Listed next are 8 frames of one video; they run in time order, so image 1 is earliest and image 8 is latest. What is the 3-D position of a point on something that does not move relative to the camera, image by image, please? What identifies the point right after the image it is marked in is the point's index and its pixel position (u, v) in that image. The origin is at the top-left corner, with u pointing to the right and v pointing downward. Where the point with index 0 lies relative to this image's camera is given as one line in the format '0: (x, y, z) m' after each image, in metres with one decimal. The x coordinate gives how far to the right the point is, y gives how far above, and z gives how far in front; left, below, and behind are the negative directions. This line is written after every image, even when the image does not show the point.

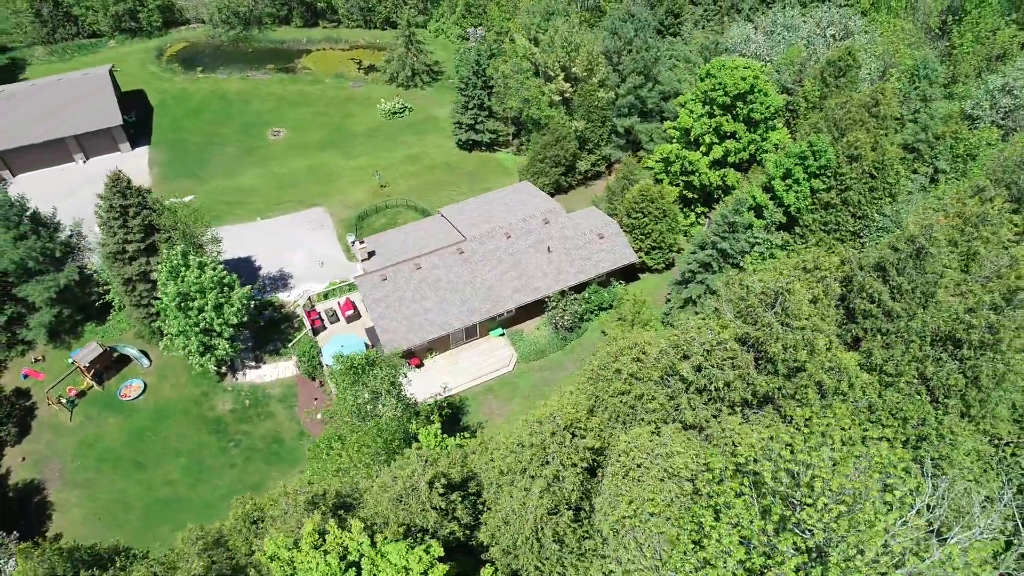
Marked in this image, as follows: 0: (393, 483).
0: (-3.0, -4.7, +16.7) m
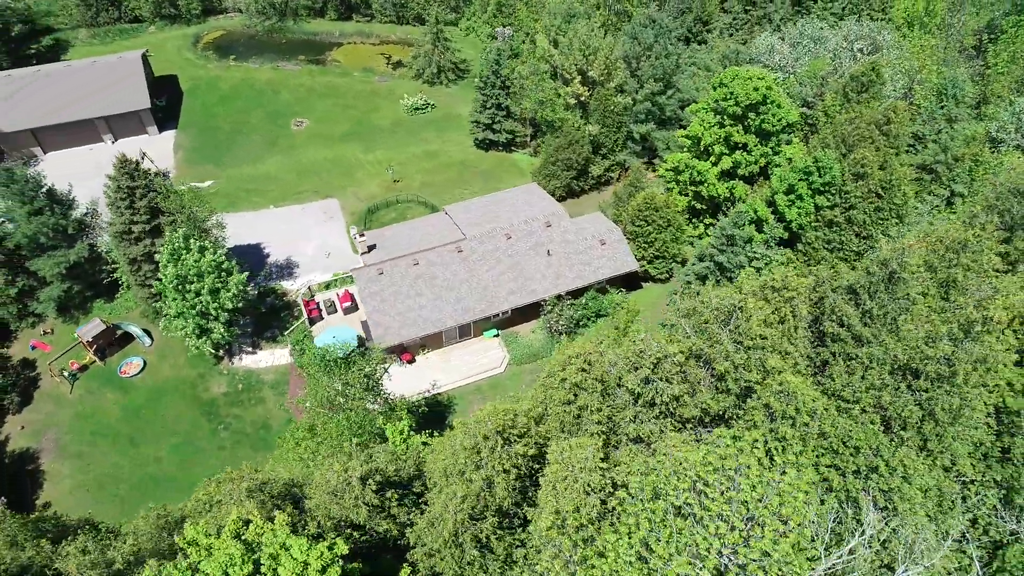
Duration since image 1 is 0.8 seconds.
0: (-4.4, -4.5, +16.7) m
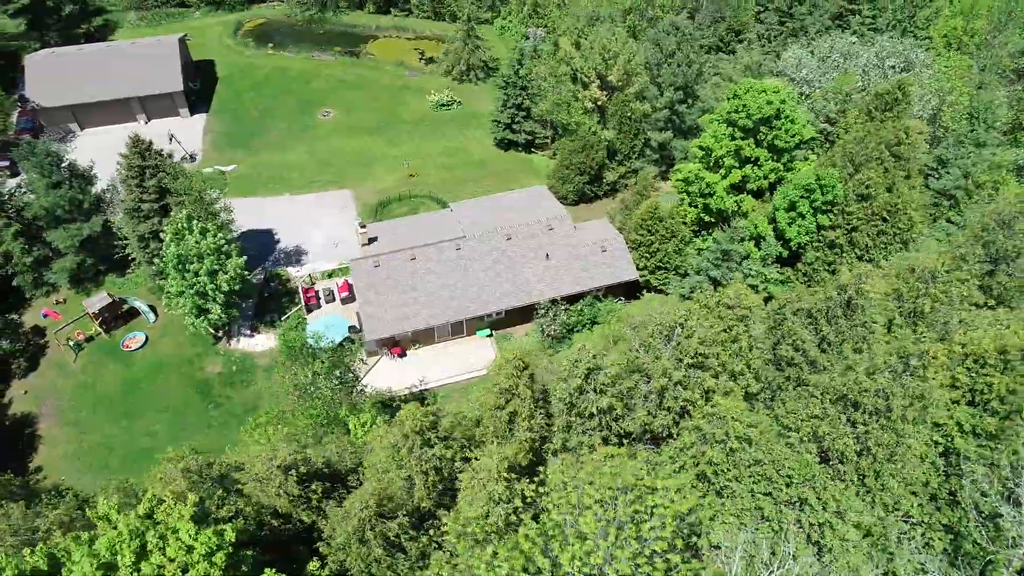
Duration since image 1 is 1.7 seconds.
0: (-6.1, -4.2, +16.8) m
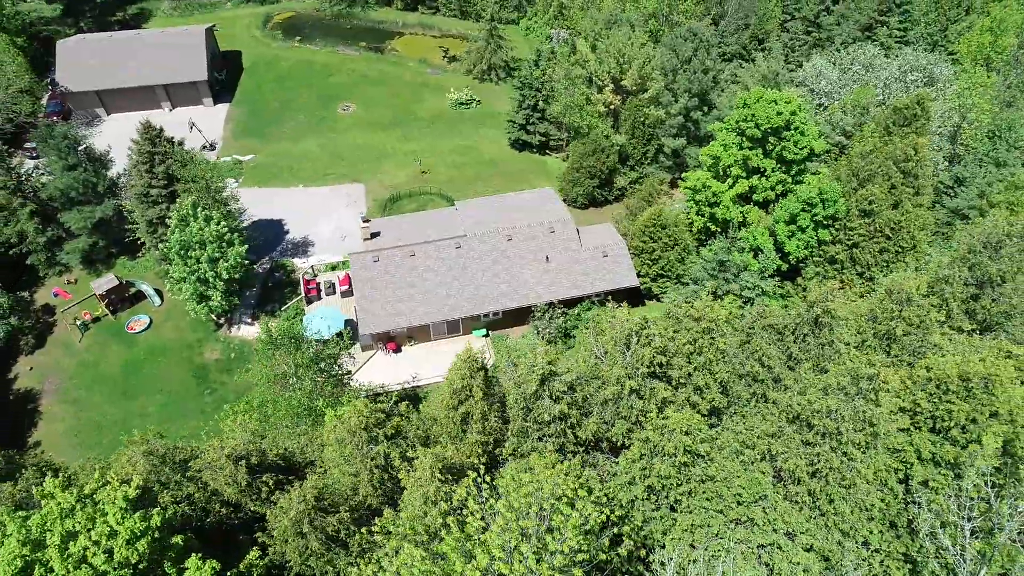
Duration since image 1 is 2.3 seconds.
0: (-7.2, -4.0, +17.0) m
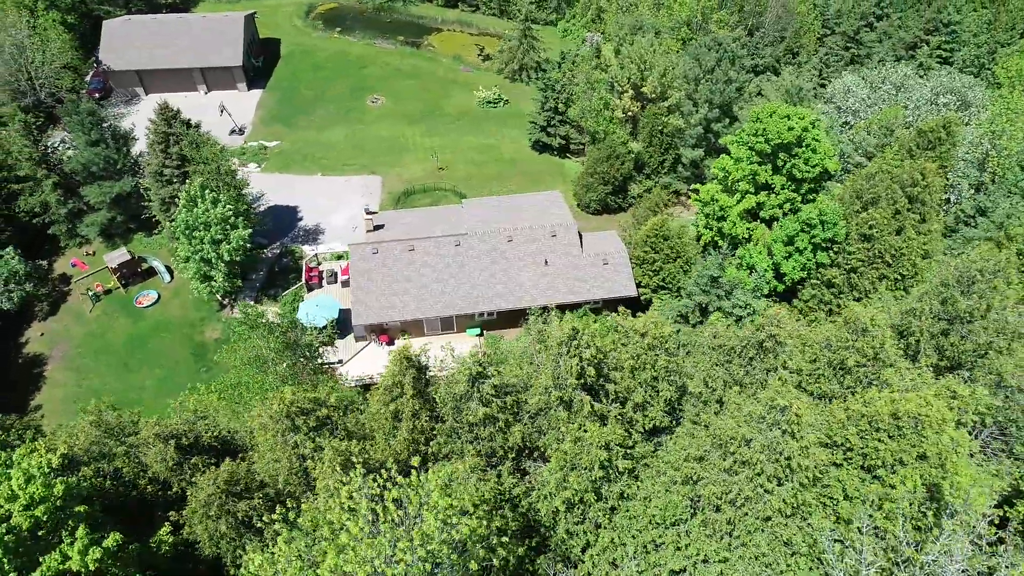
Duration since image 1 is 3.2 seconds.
0: (-8.7, -3.5, +17.3) m
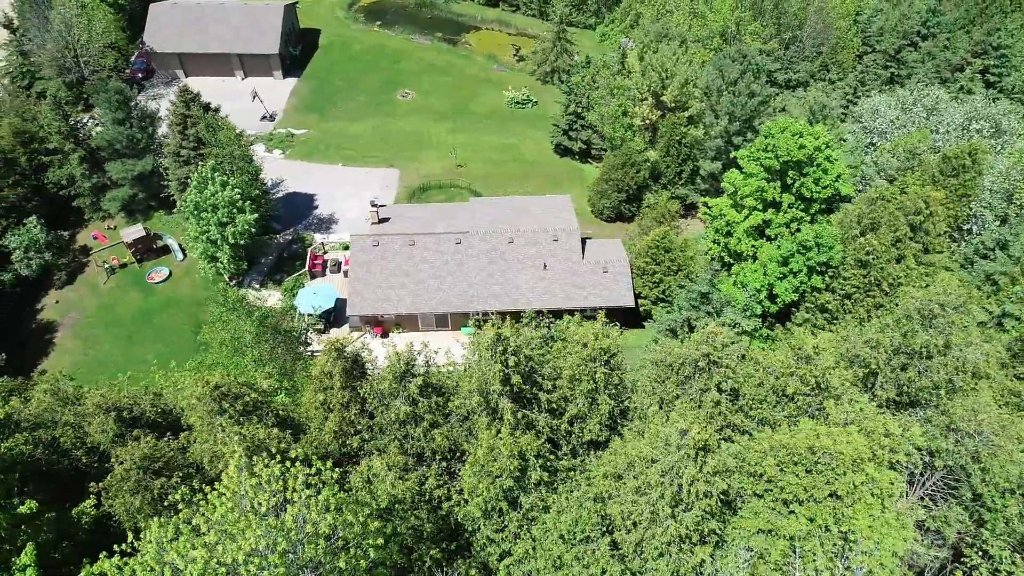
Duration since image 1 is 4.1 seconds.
0: (-10.3, -2.9, +17.8) m
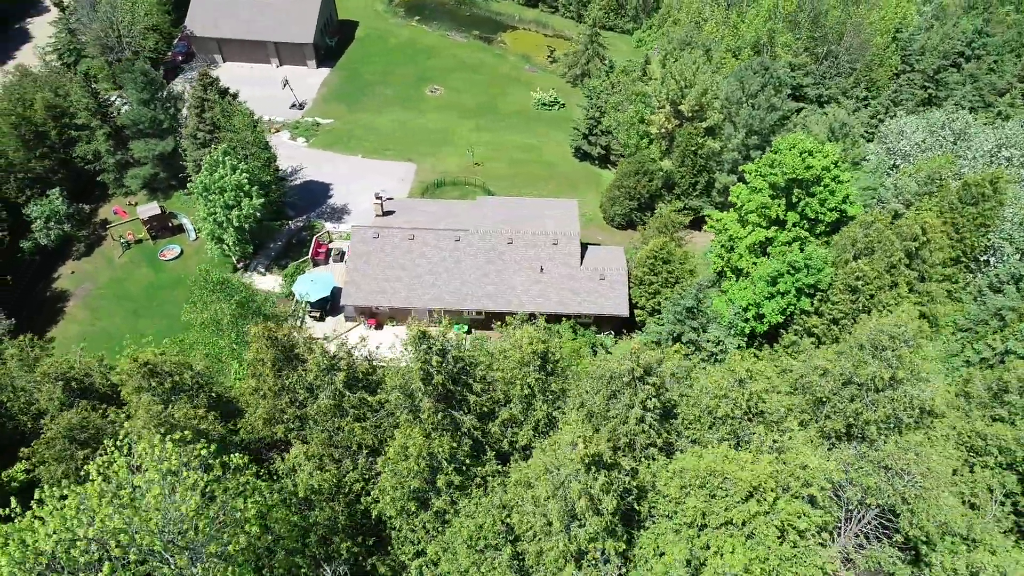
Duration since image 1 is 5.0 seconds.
0: (-11.8, -2.1, +18.3) m
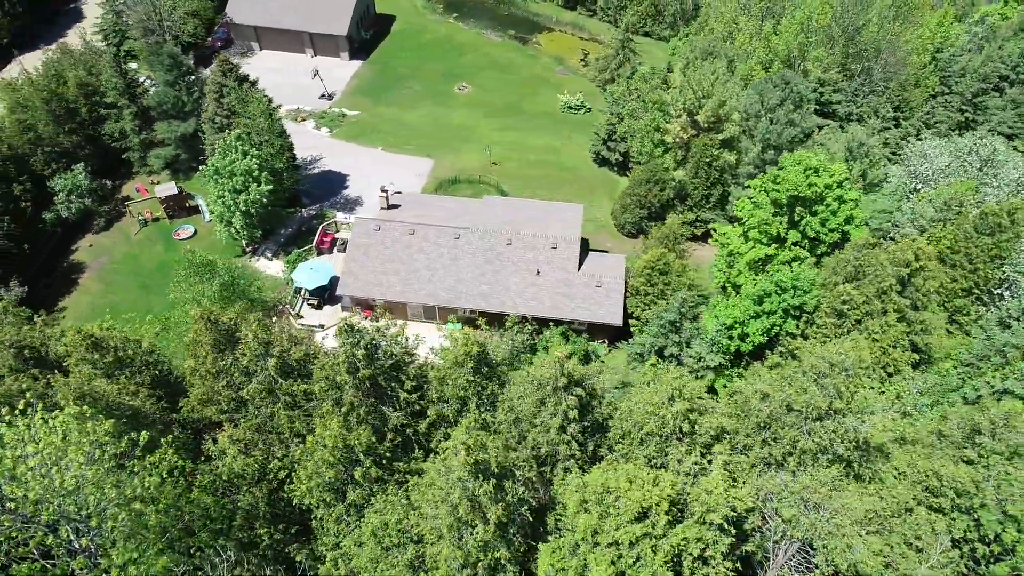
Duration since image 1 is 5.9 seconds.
0: (-13.1, -1.4, +18.9) m
